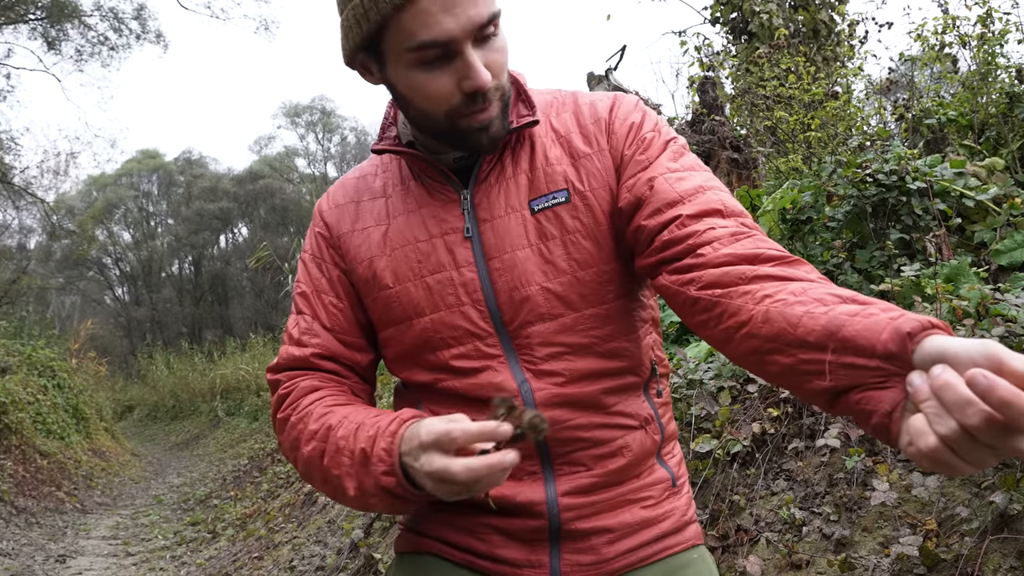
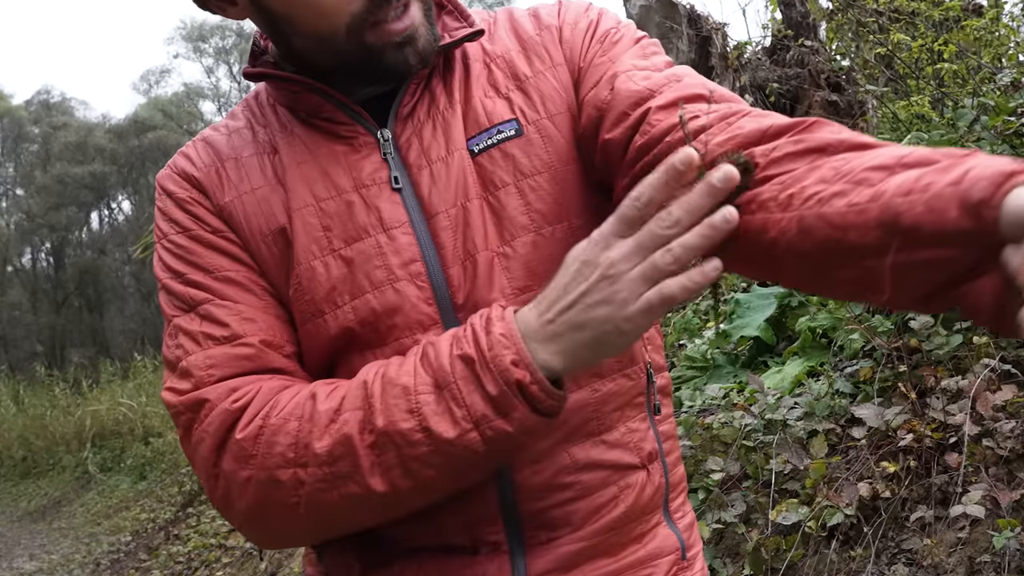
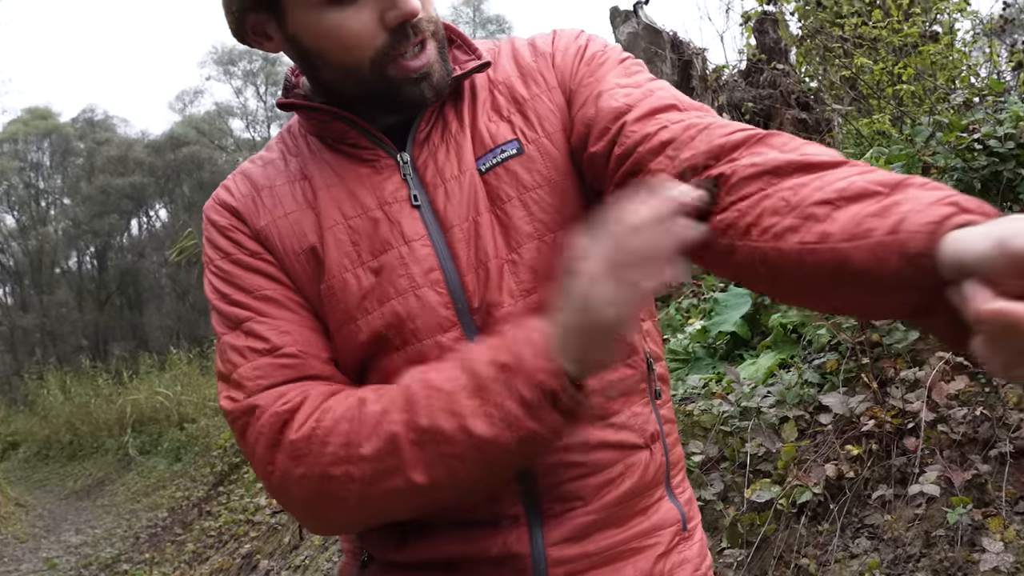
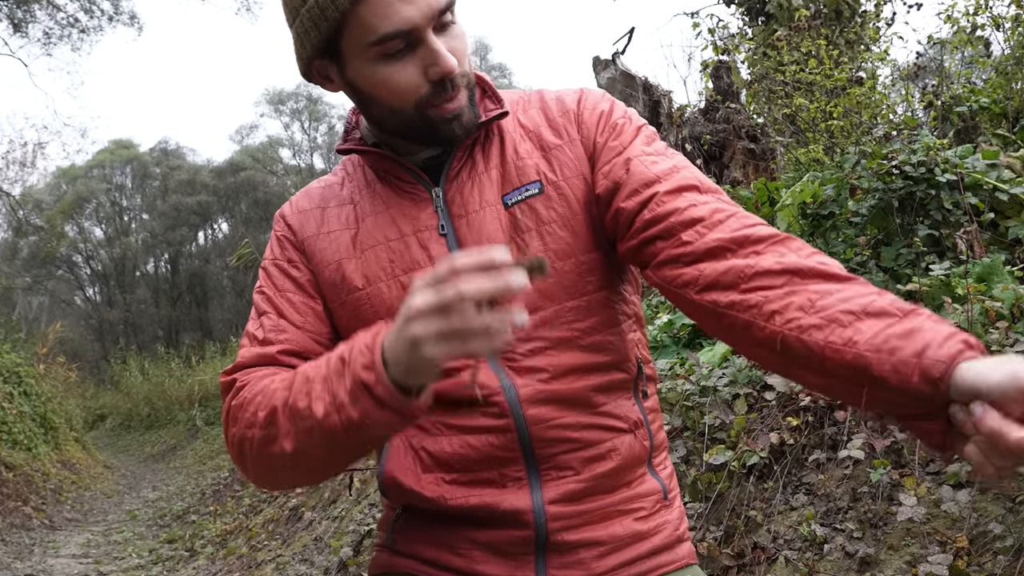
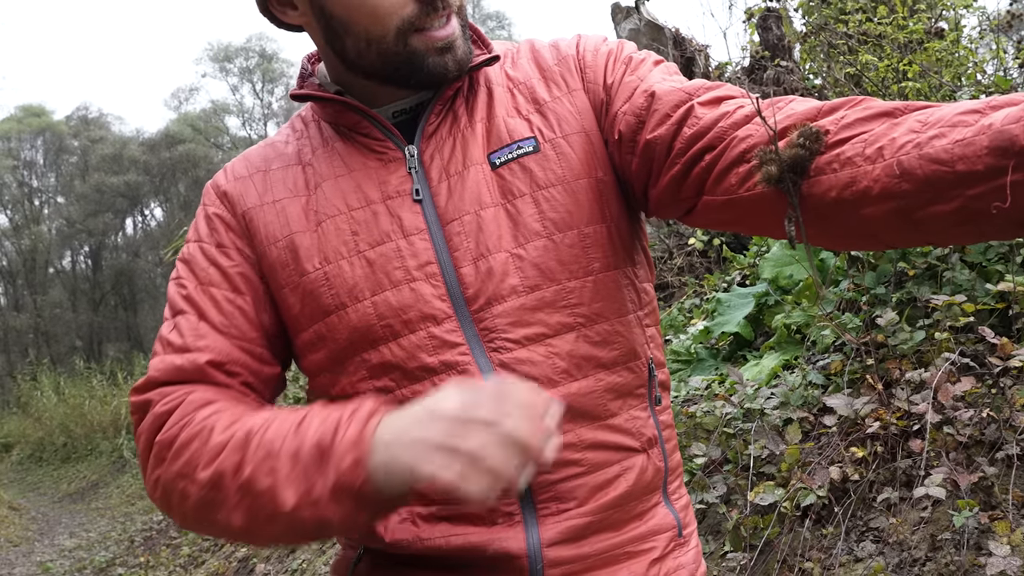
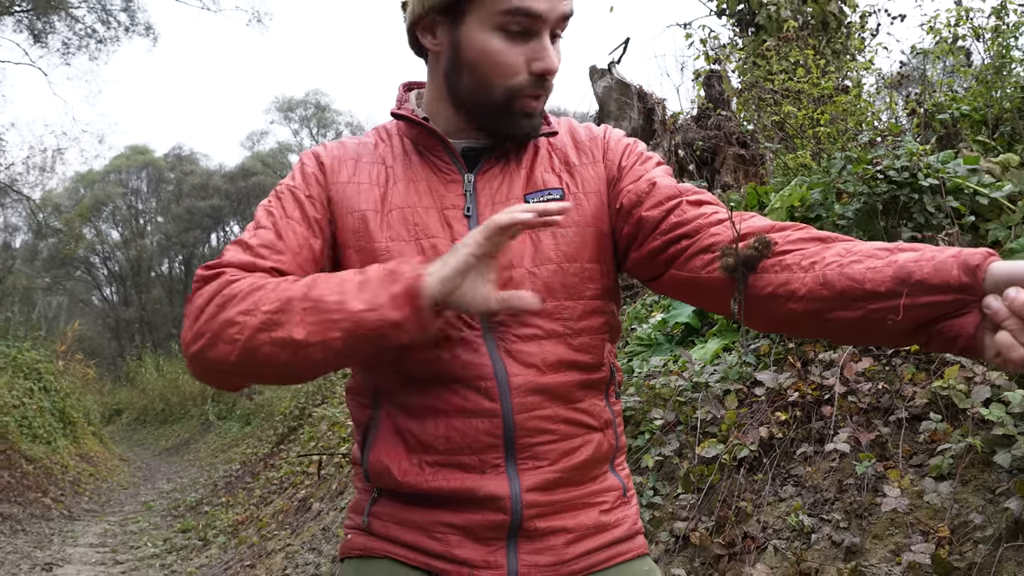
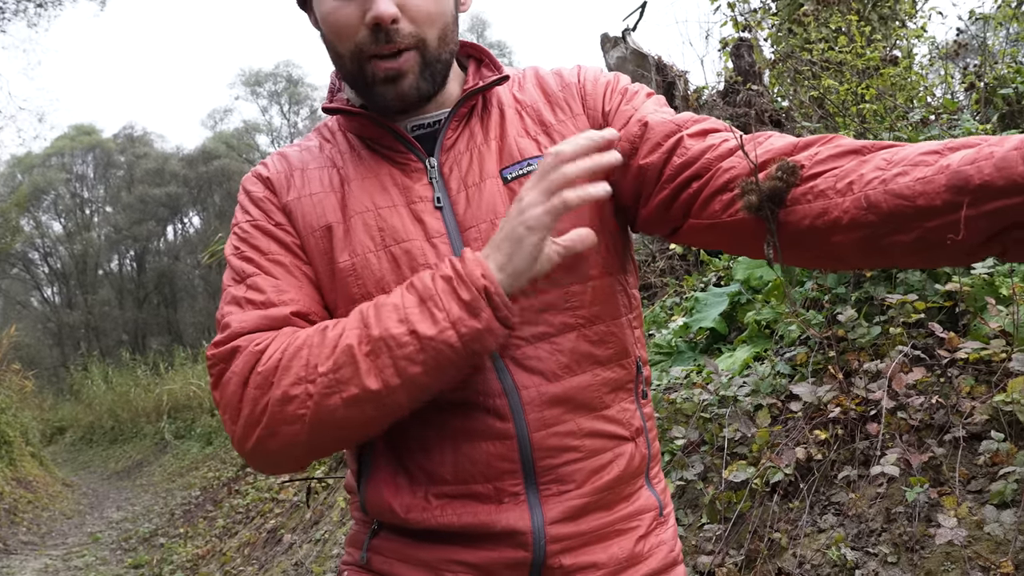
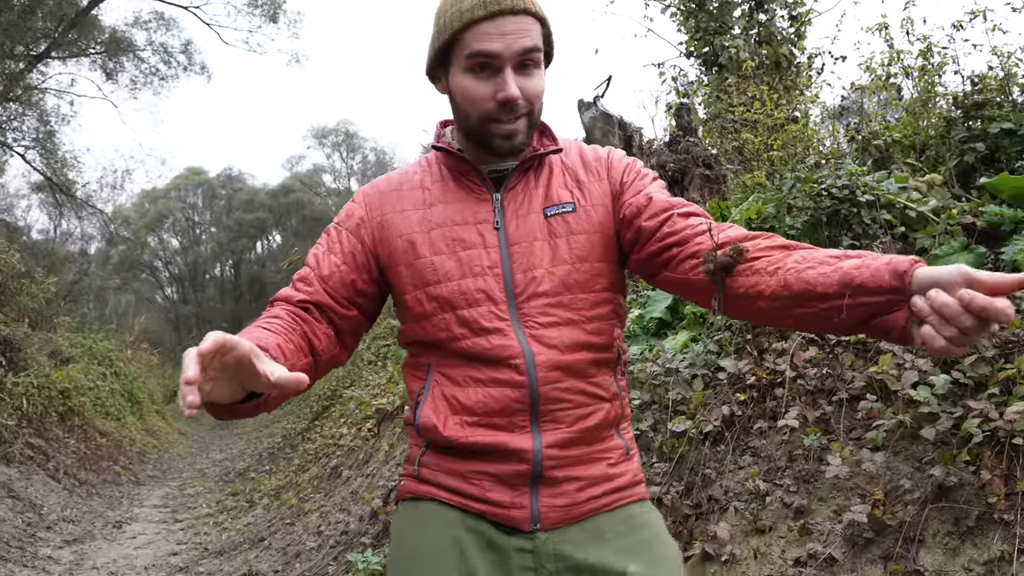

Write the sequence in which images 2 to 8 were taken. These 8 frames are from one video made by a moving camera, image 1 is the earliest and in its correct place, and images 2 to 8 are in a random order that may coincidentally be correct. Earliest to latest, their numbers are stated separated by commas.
4, 3, 2, 5, 7, 6, 8
